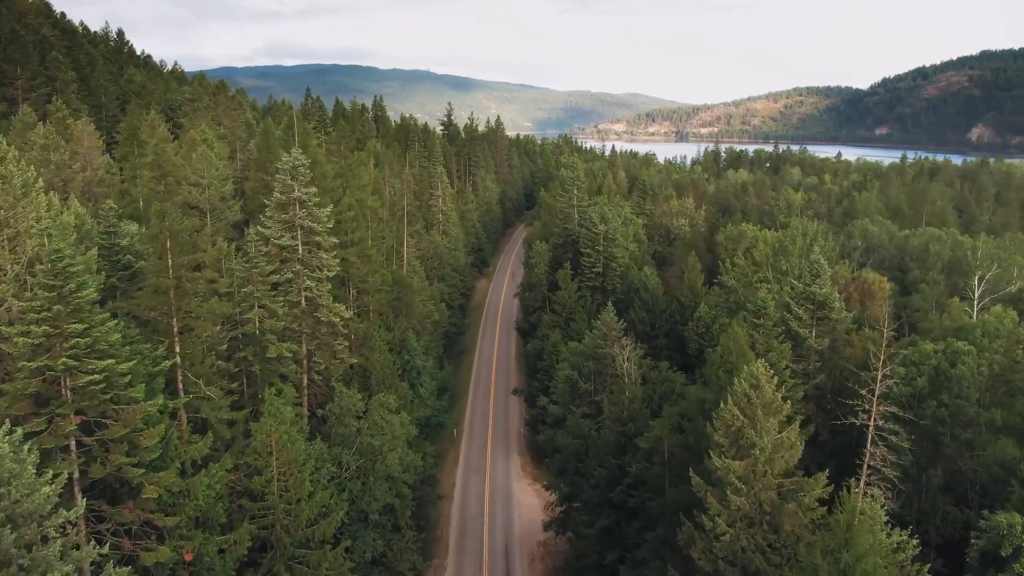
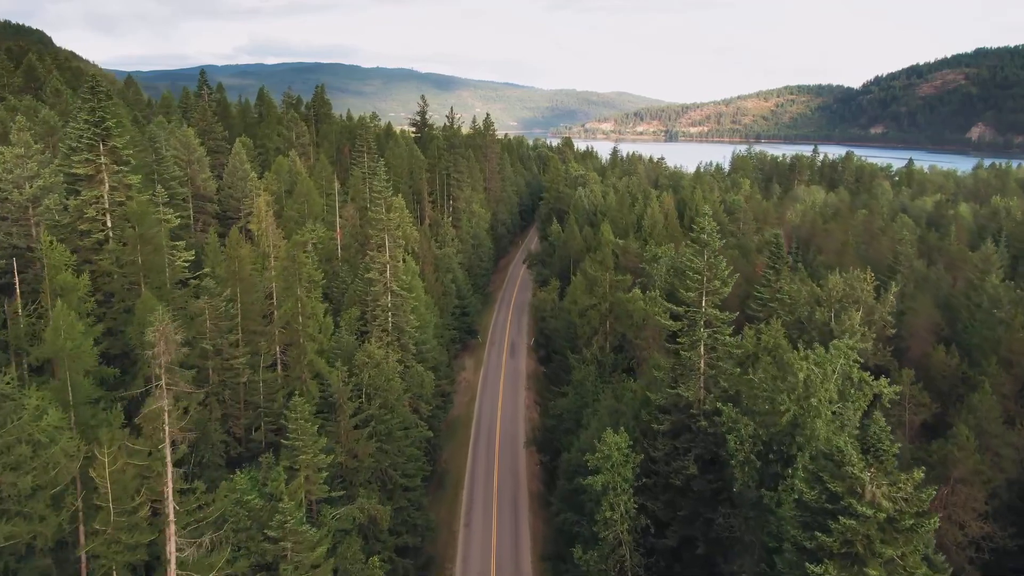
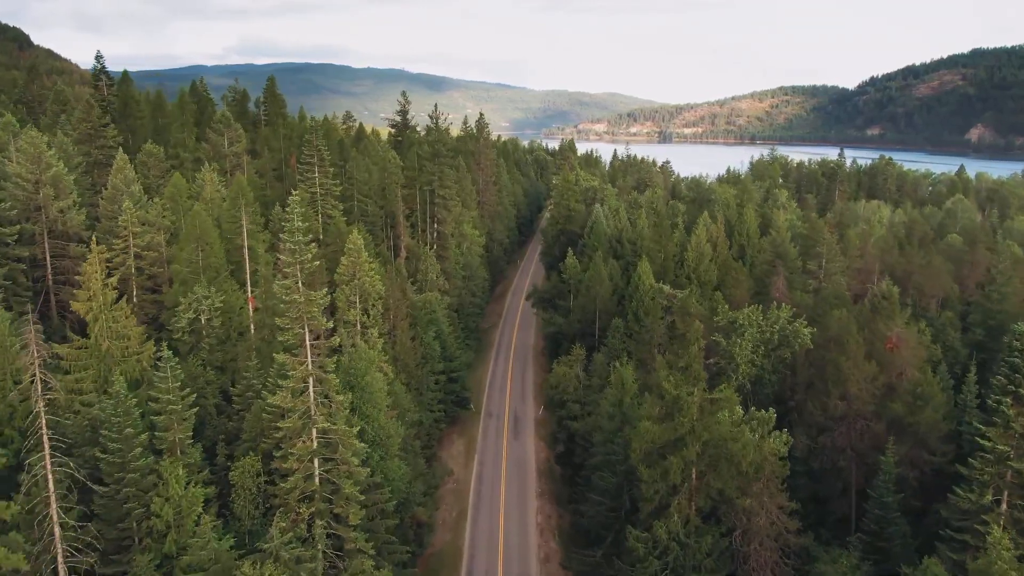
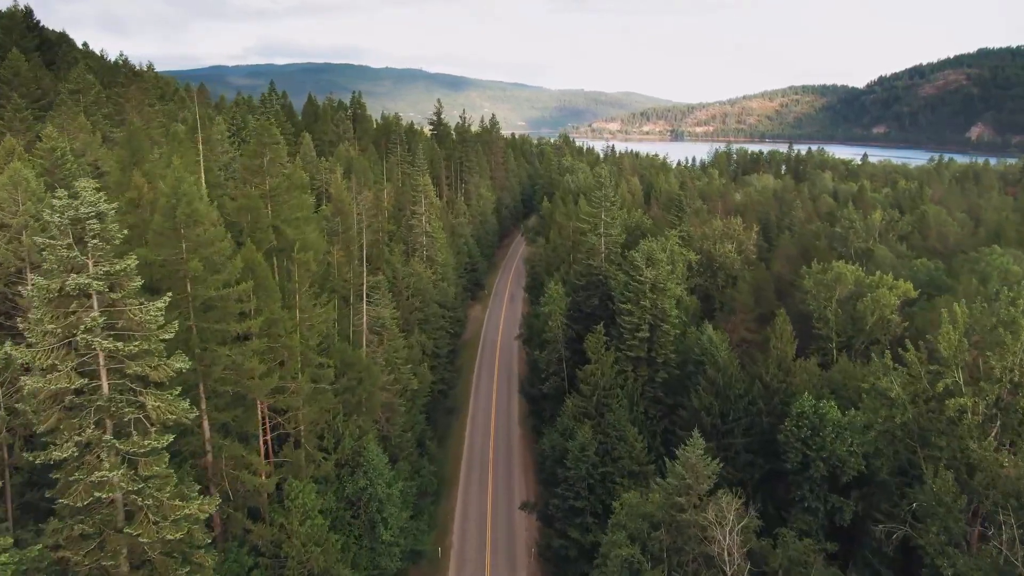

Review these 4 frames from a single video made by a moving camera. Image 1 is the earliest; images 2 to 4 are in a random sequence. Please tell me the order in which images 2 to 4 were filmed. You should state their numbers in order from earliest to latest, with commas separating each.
4, 2, 3
